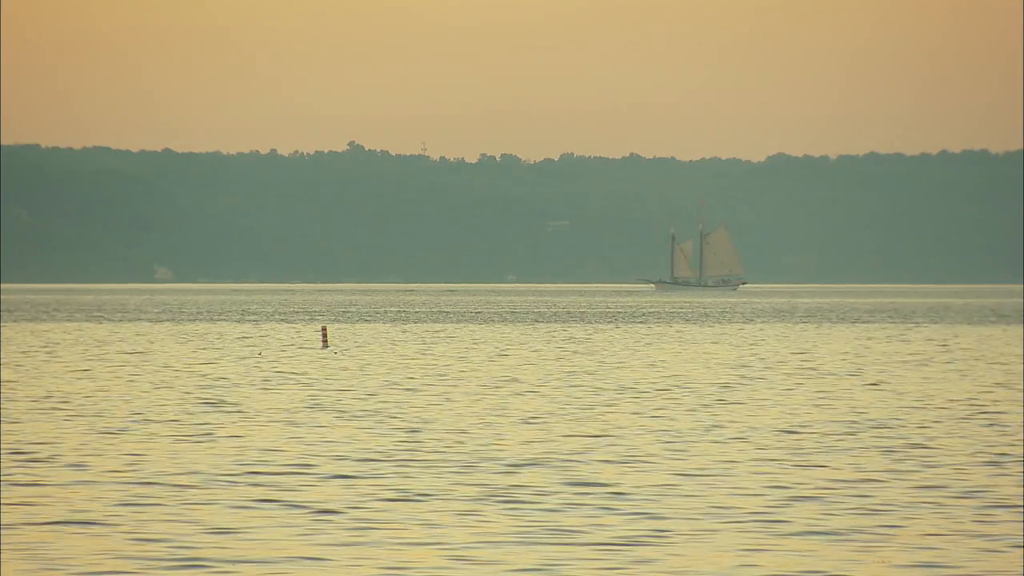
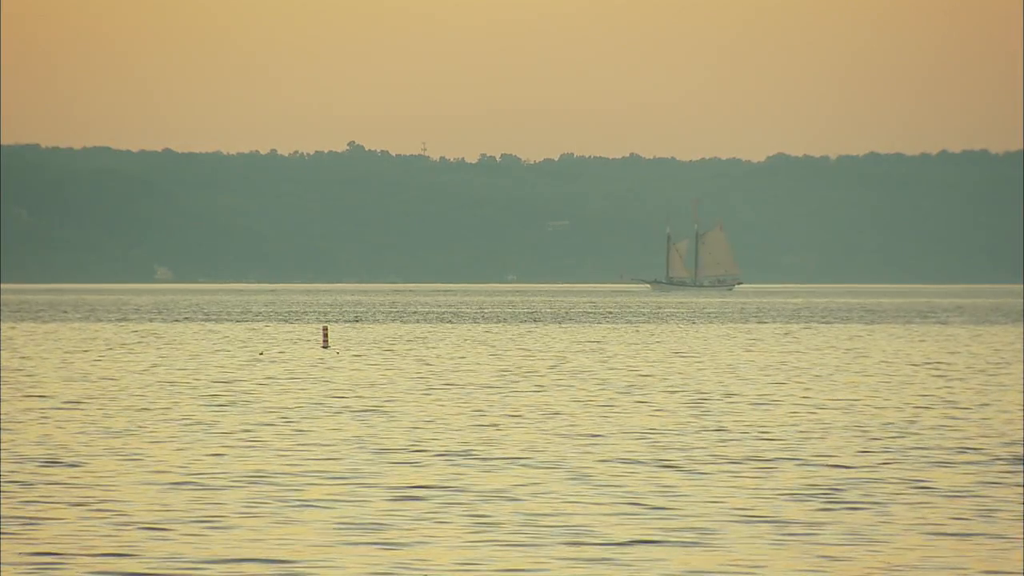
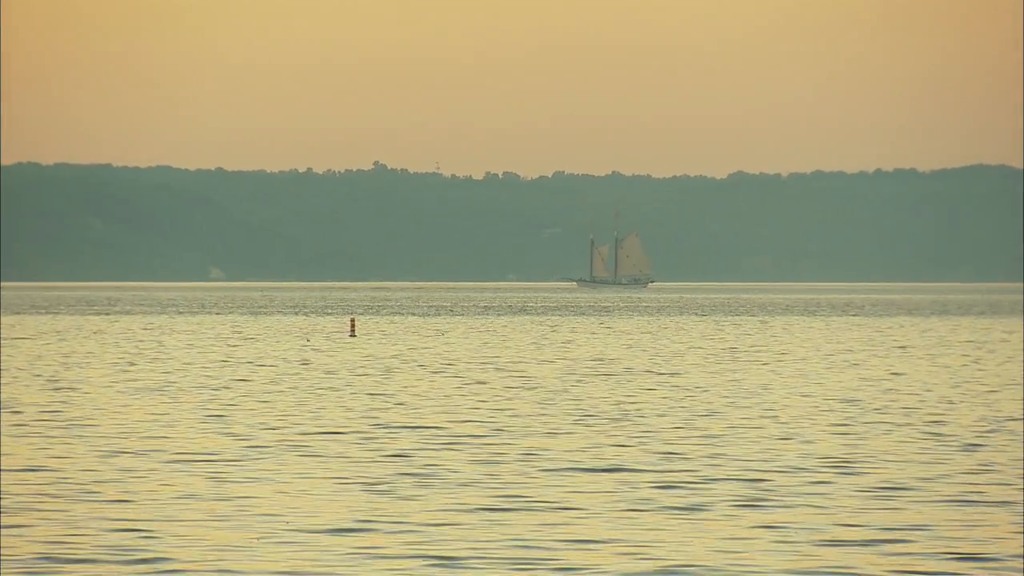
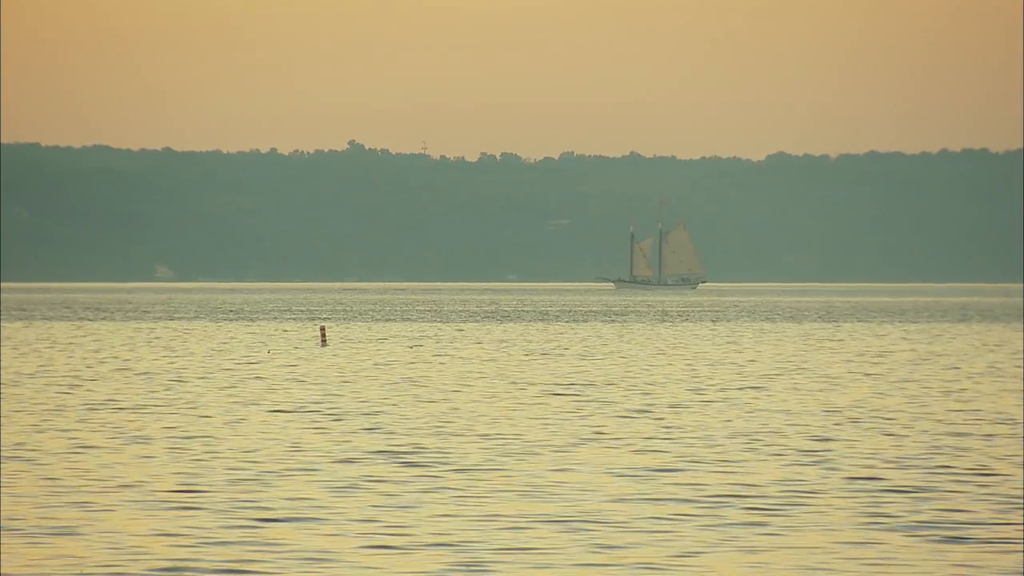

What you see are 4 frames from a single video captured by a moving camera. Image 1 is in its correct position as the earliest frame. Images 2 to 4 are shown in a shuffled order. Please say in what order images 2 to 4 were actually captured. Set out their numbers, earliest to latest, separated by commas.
2, 4, 3
